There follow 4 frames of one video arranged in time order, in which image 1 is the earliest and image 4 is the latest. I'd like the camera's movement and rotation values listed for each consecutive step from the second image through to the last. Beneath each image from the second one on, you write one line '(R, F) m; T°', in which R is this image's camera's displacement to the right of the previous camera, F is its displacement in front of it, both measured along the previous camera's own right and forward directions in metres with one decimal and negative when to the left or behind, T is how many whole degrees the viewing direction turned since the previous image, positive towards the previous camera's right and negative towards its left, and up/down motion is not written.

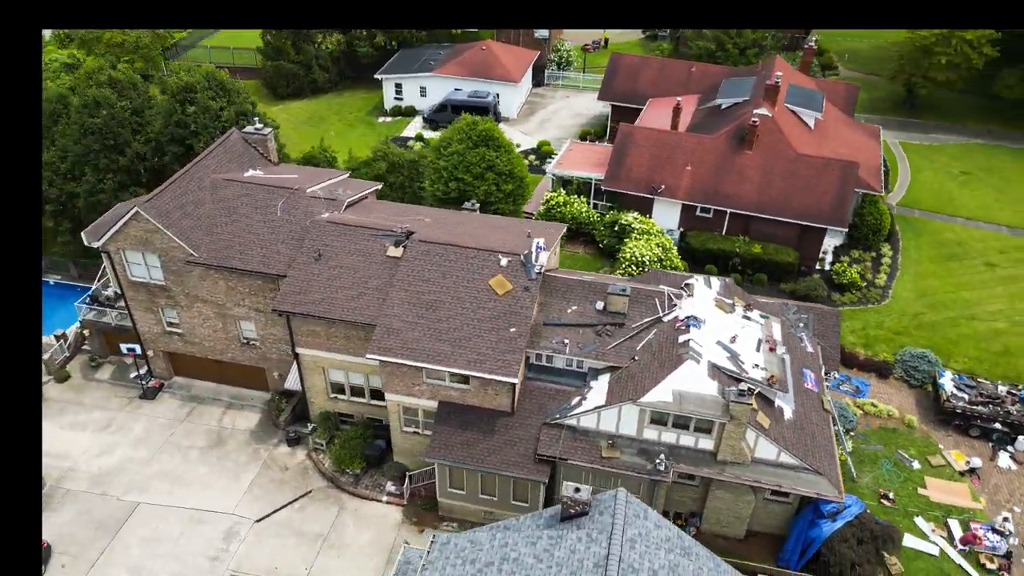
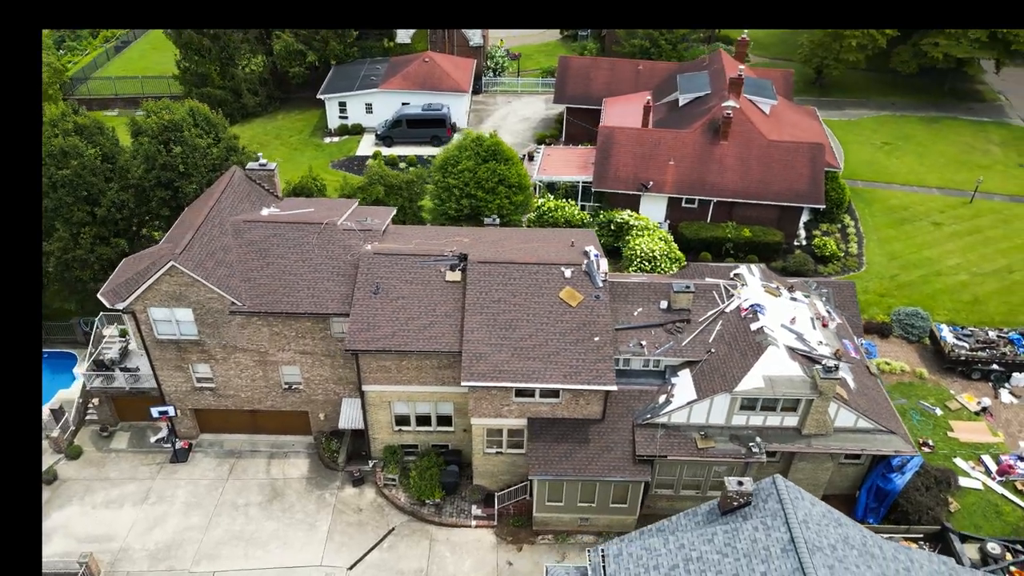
(-6.3, +0.2) m; +9°
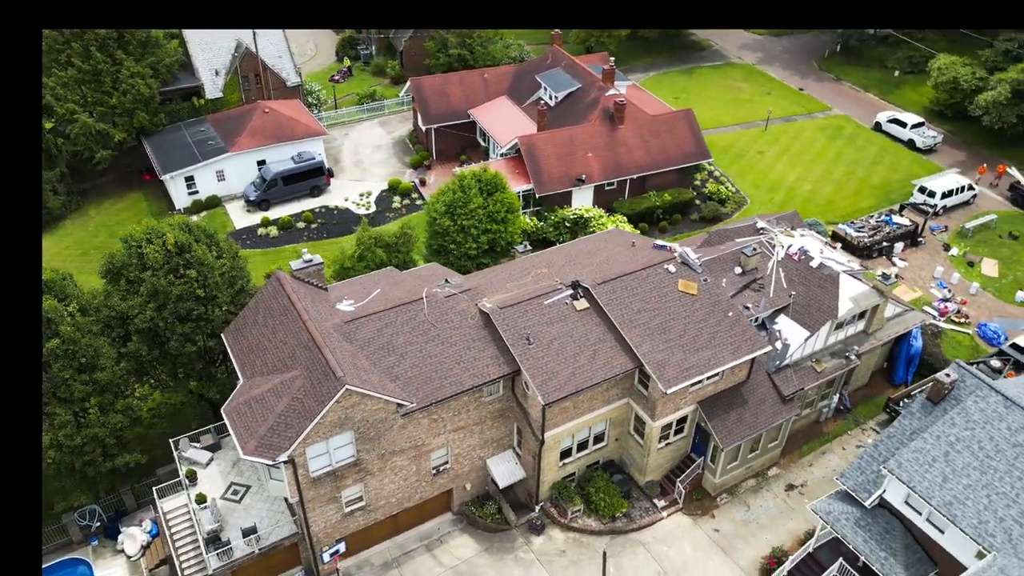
(-15.1, +2.2) m; +24°
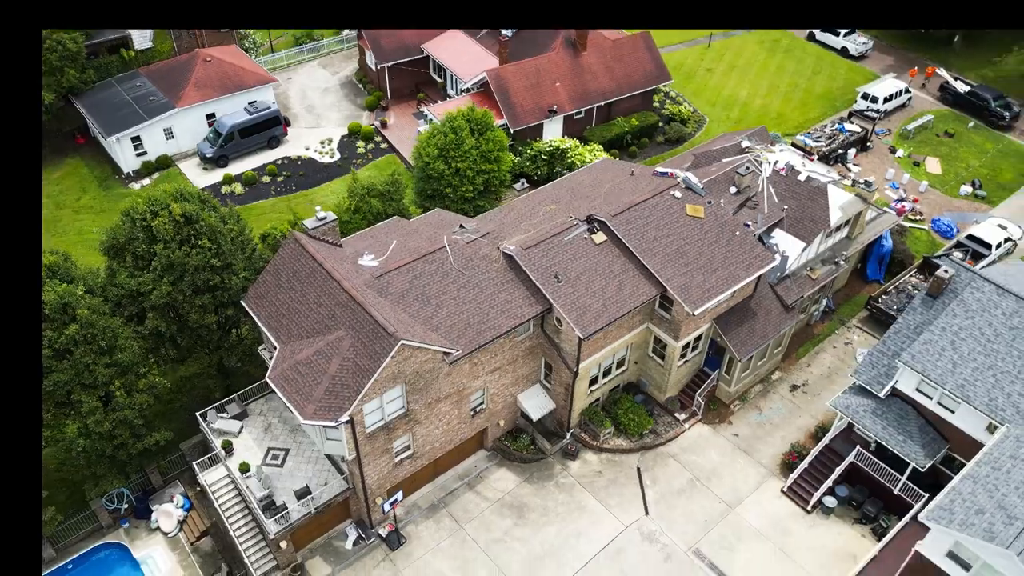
(-4.0, -0.1) m; +7°
